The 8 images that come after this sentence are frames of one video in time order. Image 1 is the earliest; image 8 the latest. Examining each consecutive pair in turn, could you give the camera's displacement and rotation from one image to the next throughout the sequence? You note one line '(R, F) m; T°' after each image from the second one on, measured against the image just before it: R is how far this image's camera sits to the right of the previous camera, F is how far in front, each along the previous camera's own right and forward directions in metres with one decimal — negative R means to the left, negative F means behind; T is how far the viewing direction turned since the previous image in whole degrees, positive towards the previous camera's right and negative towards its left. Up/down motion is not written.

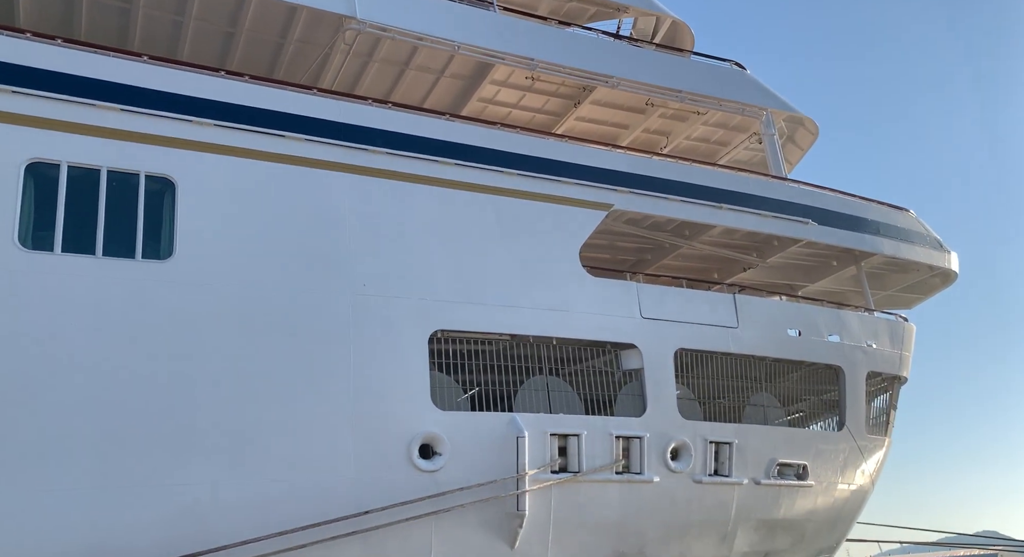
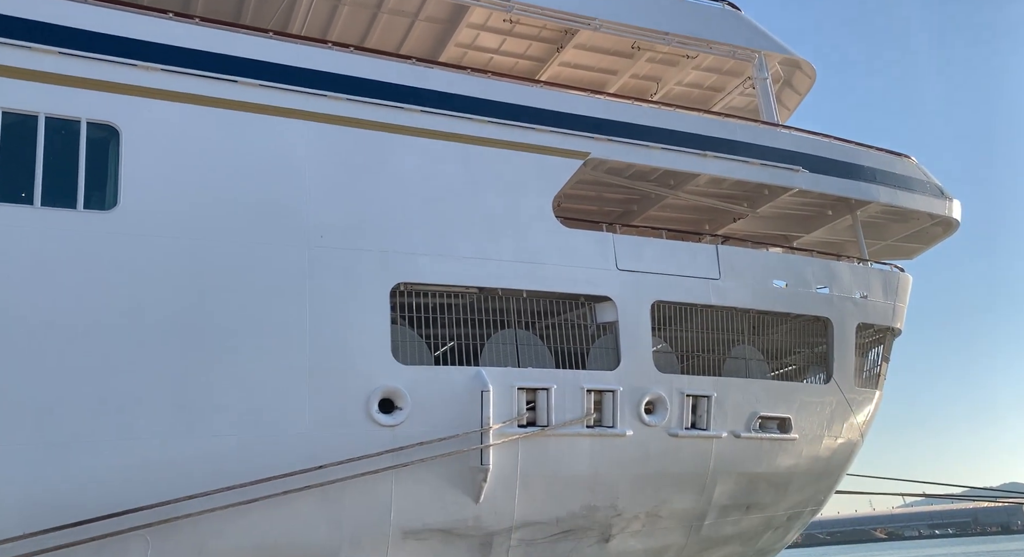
(+0.5, +0.3) m; -1°
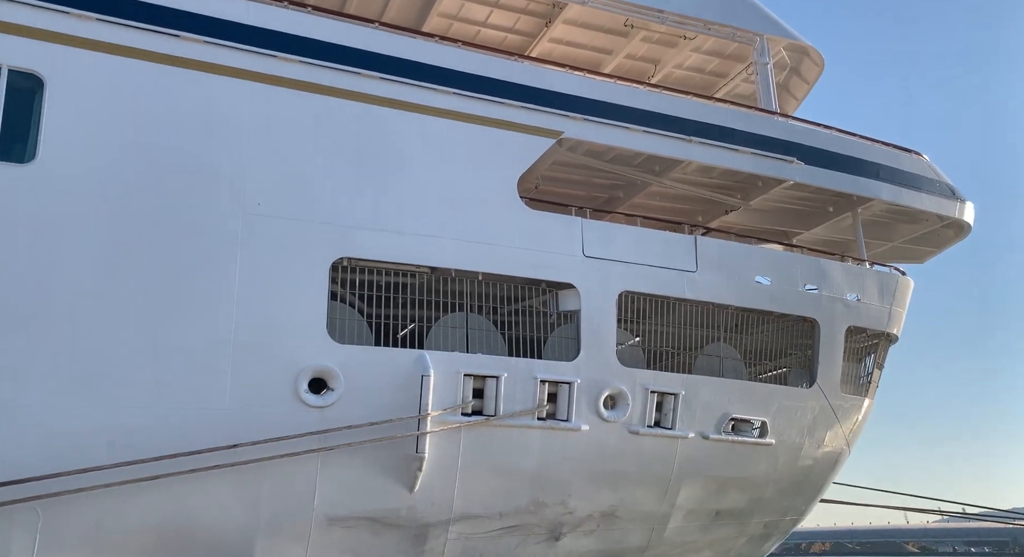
(+0.8, +0.6) m; -2°
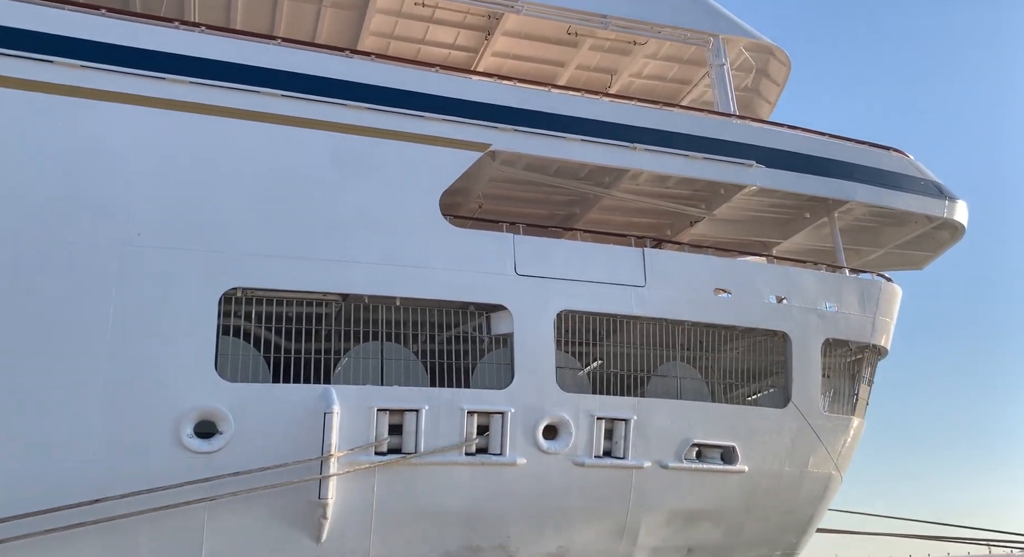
(+1.0, +0.8) m; -3°
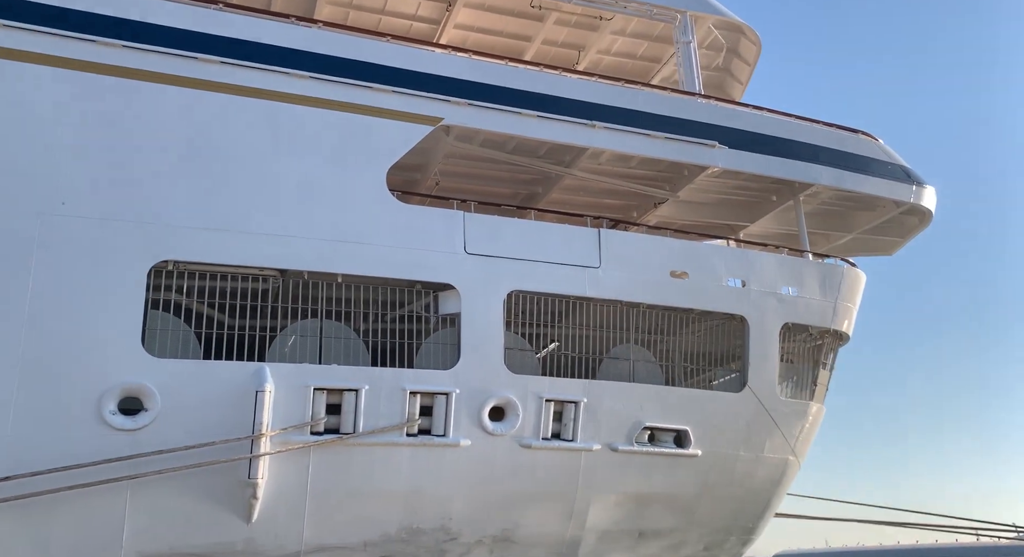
(+0.4, +0.2) m; 0°
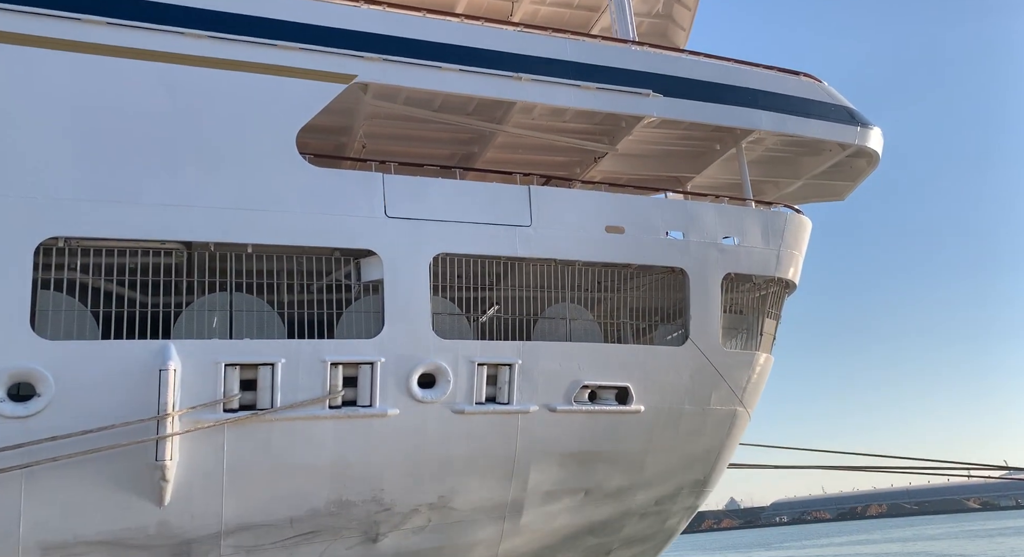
(+0.5, +0.3) m; 0°
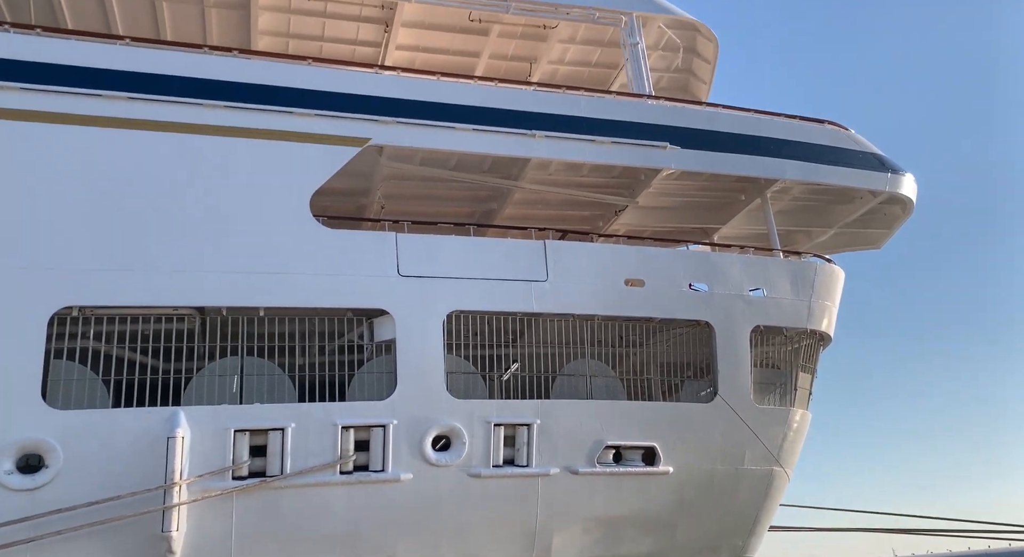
(+0.3, +0.2) m; -3°
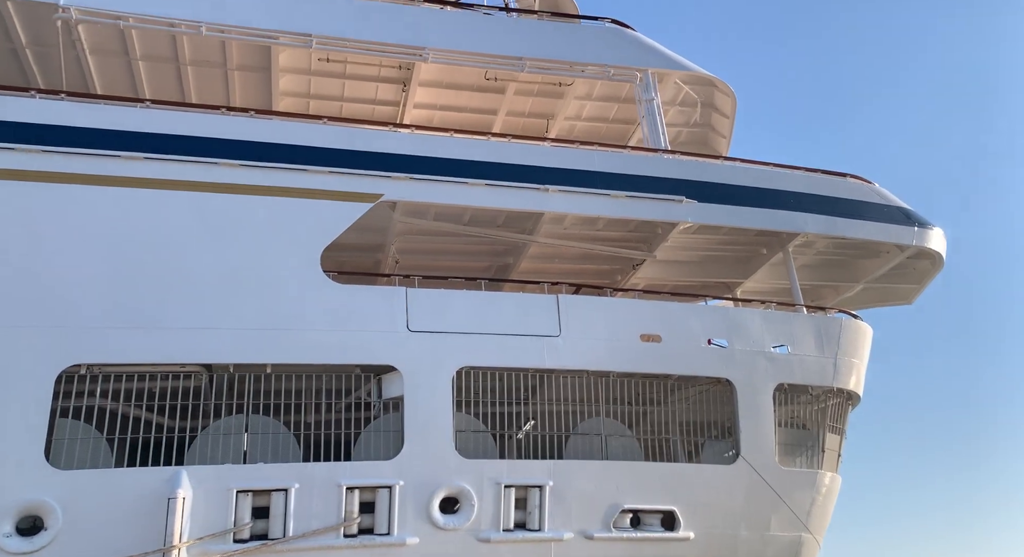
(+0.2, +0.2) m; -2°
